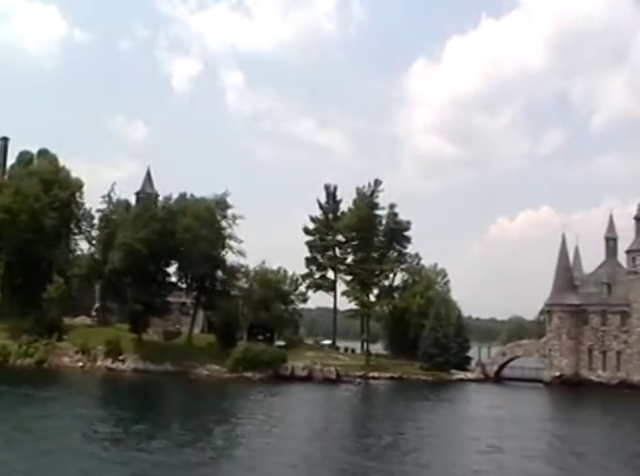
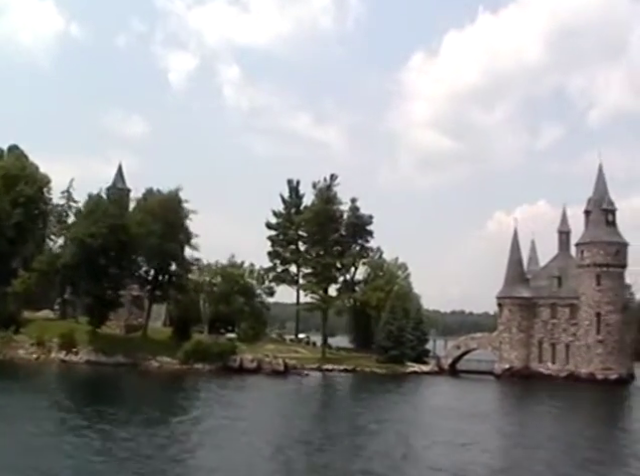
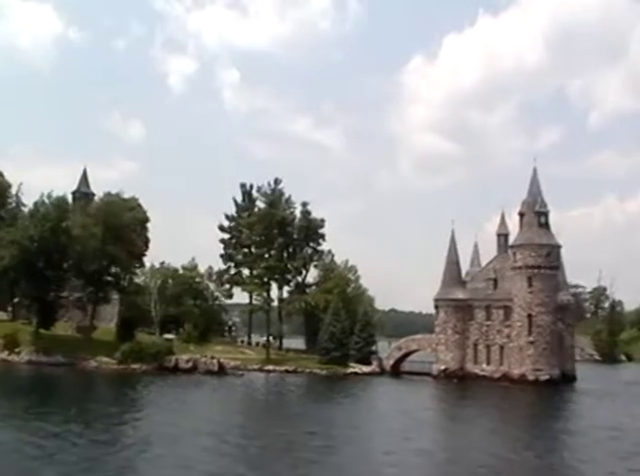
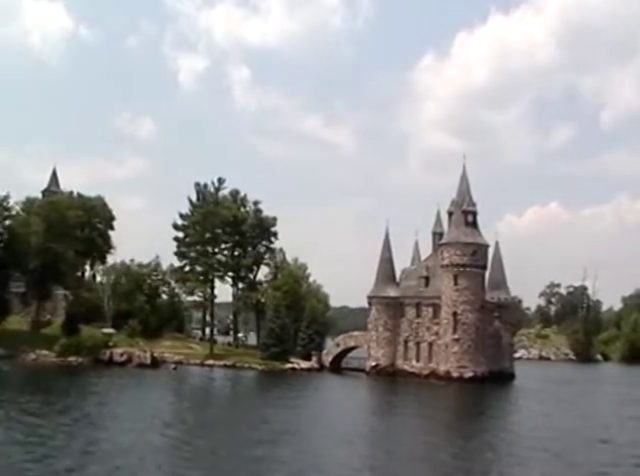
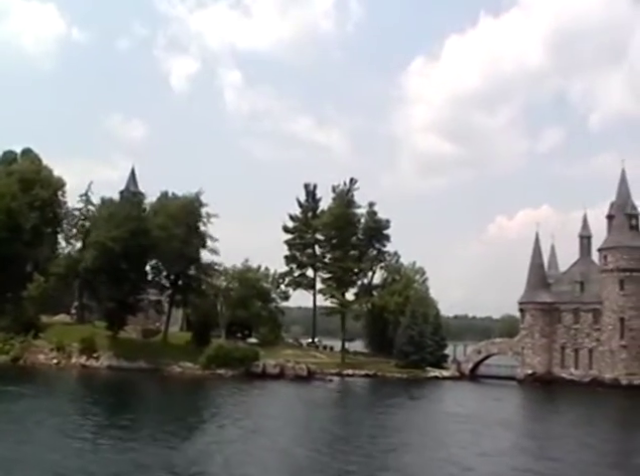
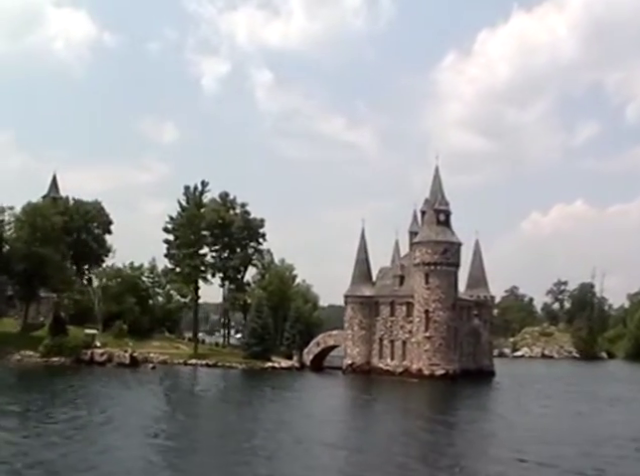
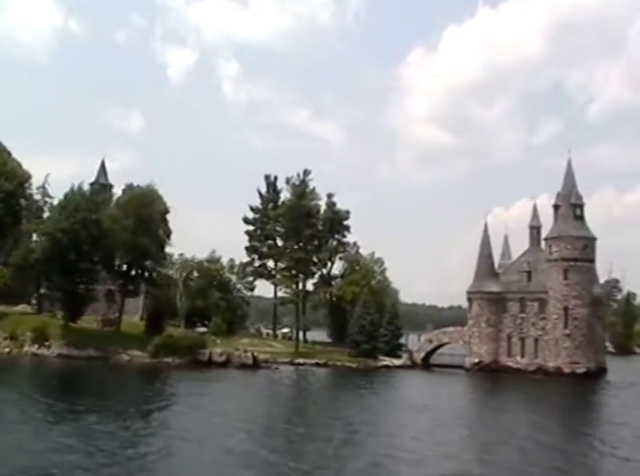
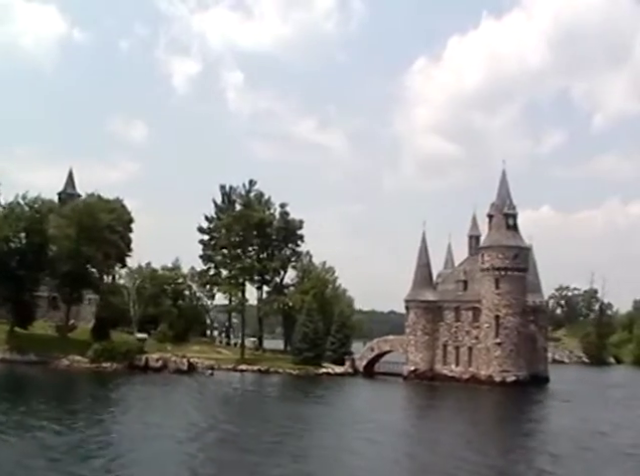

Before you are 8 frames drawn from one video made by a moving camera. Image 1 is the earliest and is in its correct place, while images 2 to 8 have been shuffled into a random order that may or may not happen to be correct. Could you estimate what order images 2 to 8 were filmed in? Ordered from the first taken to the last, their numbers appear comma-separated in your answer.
5, 2, 7, 3, 8, 4, 6
